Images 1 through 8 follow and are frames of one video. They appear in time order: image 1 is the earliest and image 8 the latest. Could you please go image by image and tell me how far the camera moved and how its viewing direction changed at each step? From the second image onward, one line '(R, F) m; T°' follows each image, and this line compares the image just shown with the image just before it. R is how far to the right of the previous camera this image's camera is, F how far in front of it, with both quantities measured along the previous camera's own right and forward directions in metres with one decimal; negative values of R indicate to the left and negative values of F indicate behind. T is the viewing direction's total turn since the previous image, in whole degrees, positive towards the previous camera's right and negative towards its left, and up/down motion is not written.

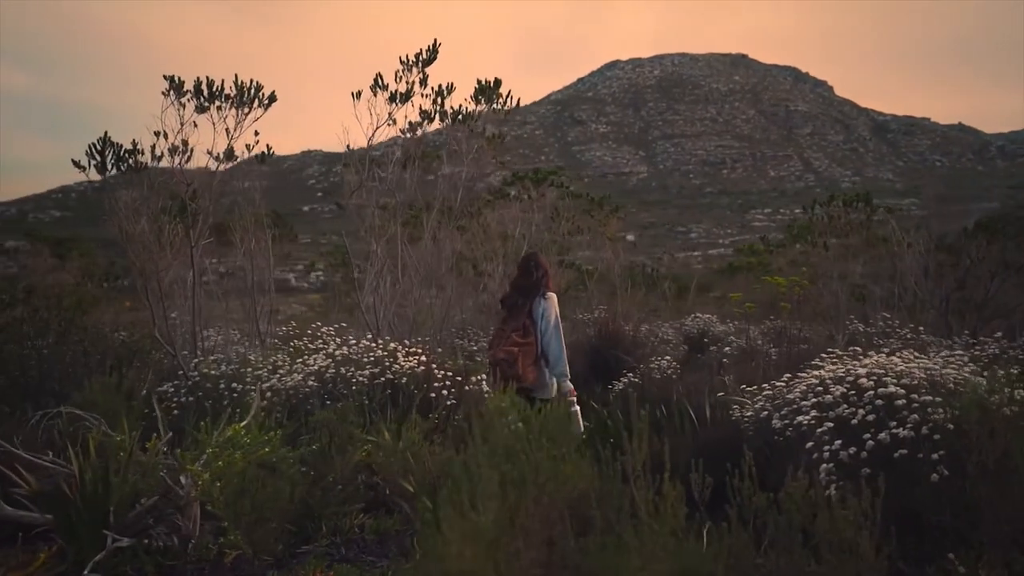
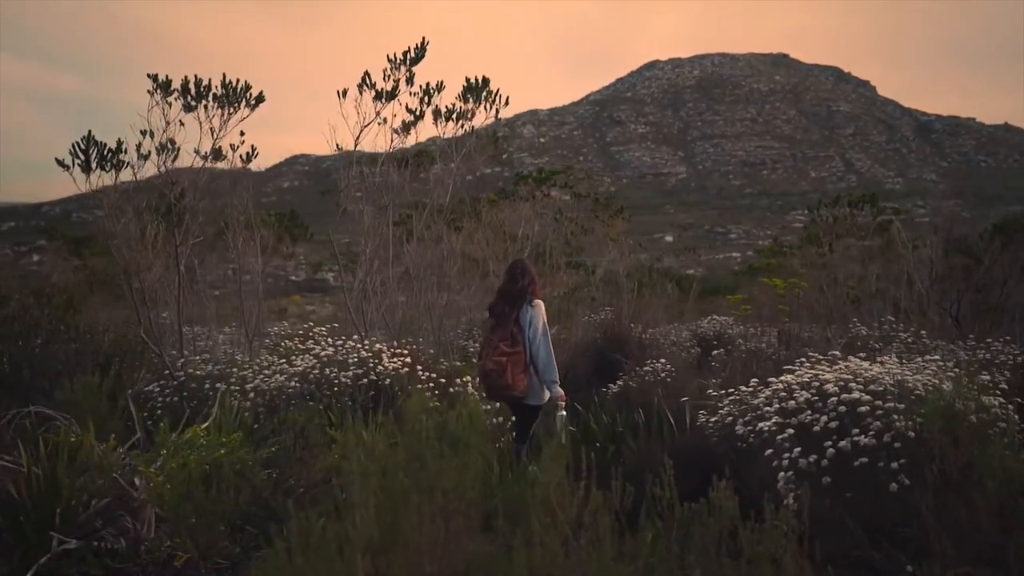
(+0.3, +0.1) m; -2°
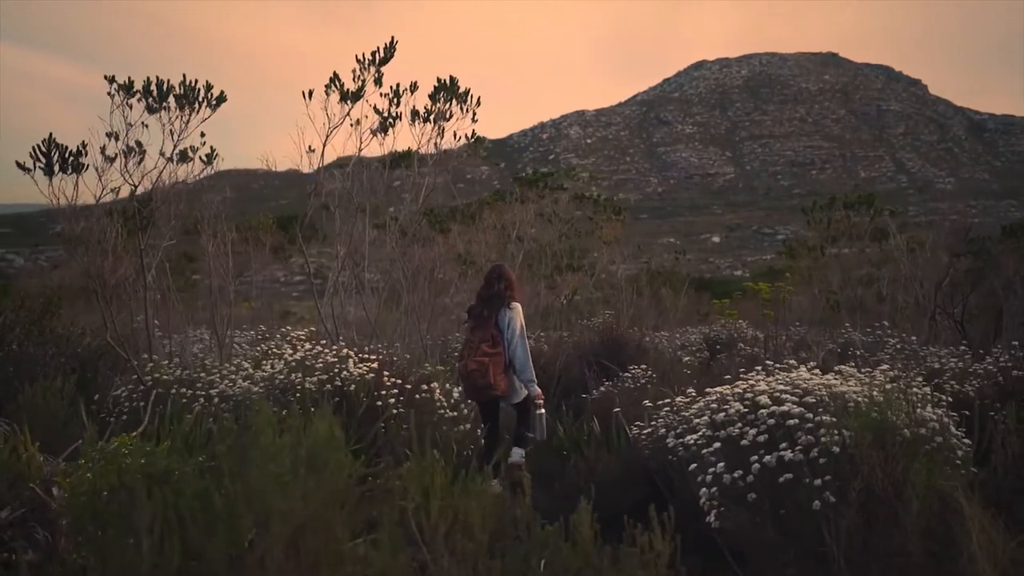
(+0.5, +0.2) m; -1°
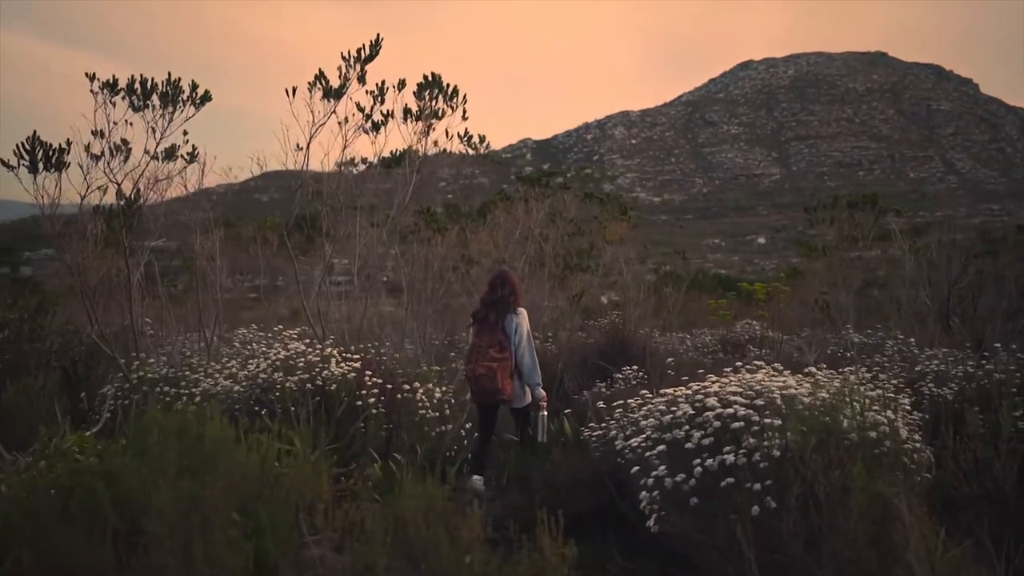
(+0.4, +0.1) m; -2°
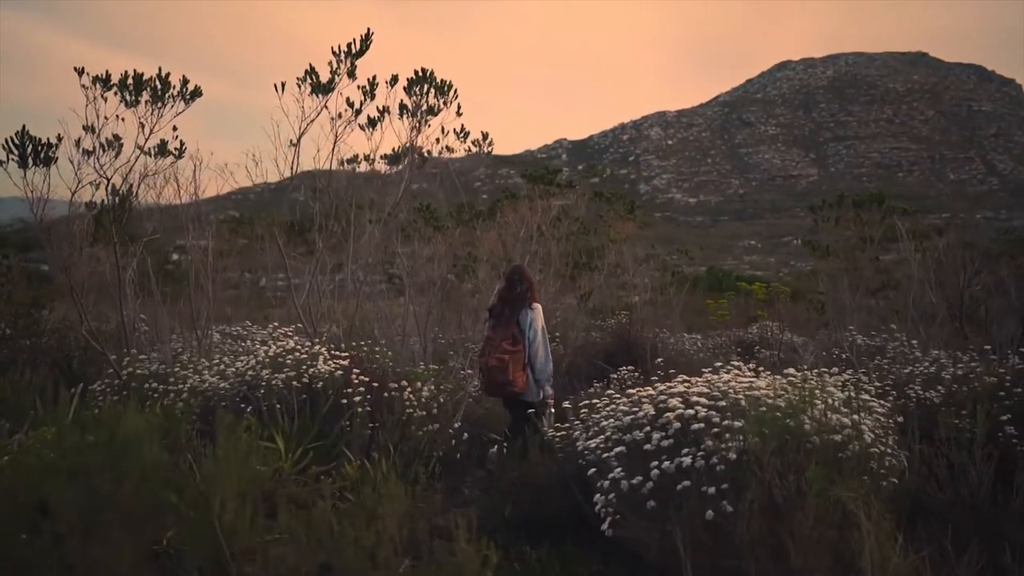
(+0.3, +0.1) m; -1°
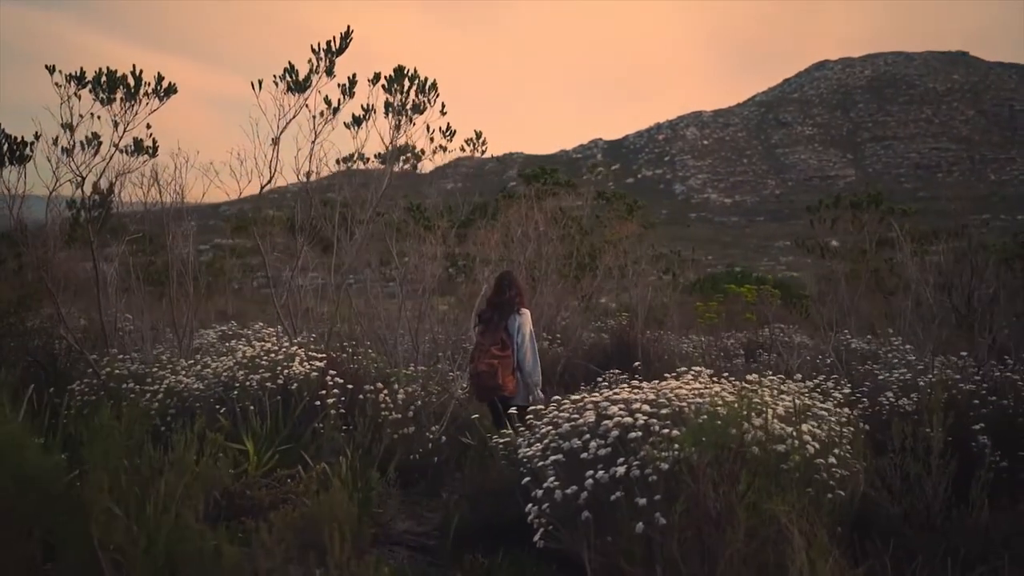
(+0.3, +0.1) m; -1°
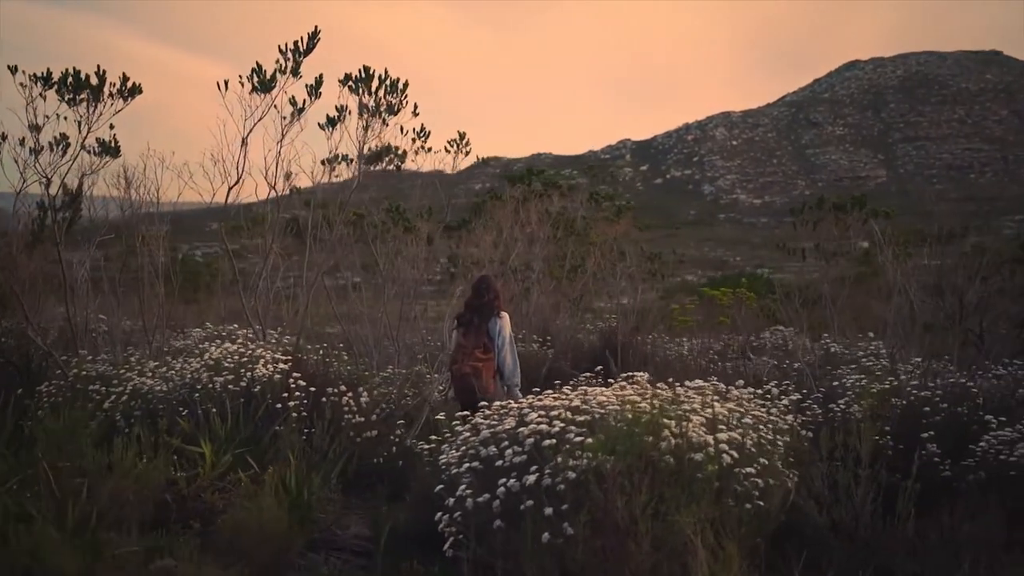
(+0.4, +0.1) m; 0°
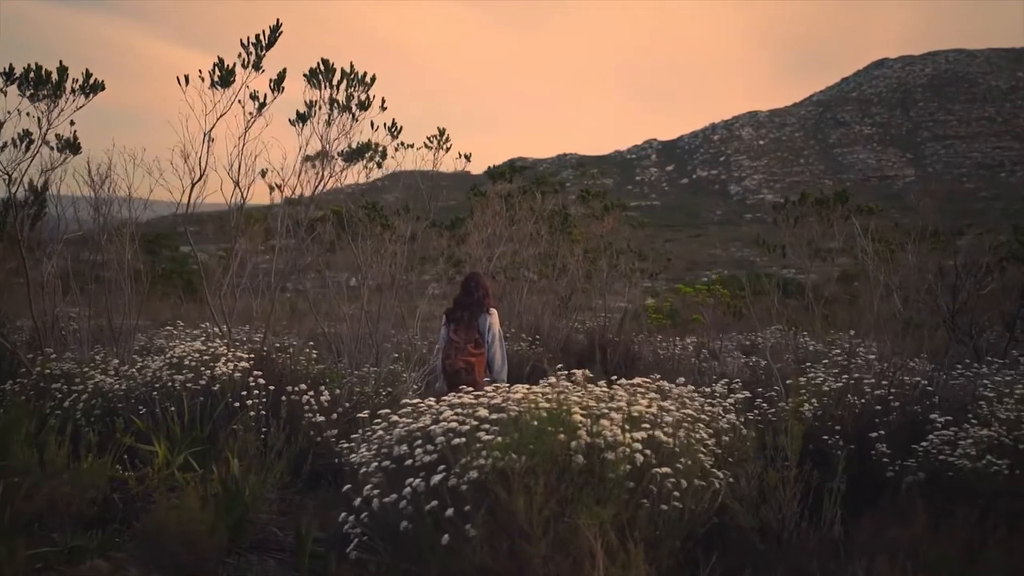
(+0.4, +0.1) m; 0°
